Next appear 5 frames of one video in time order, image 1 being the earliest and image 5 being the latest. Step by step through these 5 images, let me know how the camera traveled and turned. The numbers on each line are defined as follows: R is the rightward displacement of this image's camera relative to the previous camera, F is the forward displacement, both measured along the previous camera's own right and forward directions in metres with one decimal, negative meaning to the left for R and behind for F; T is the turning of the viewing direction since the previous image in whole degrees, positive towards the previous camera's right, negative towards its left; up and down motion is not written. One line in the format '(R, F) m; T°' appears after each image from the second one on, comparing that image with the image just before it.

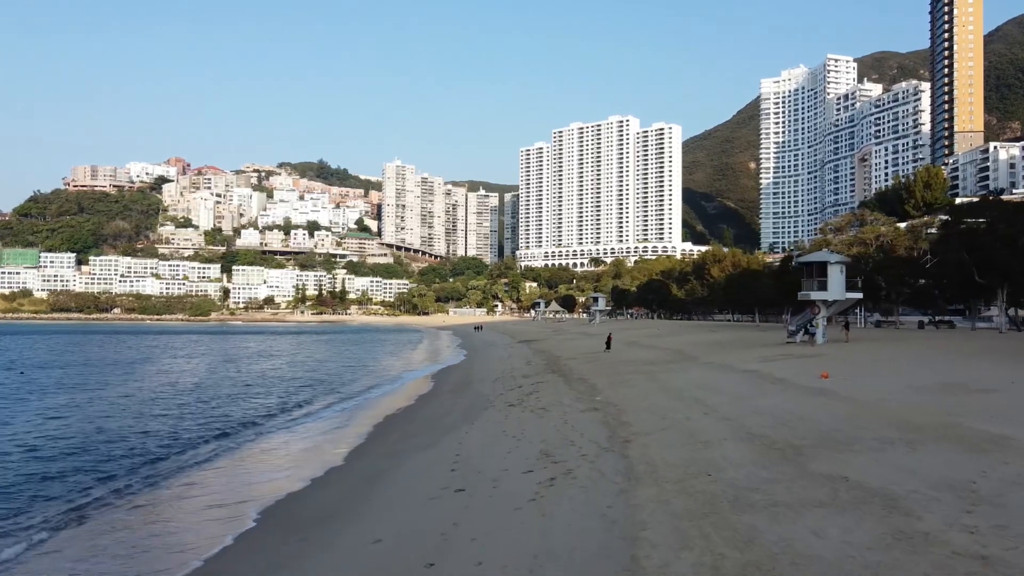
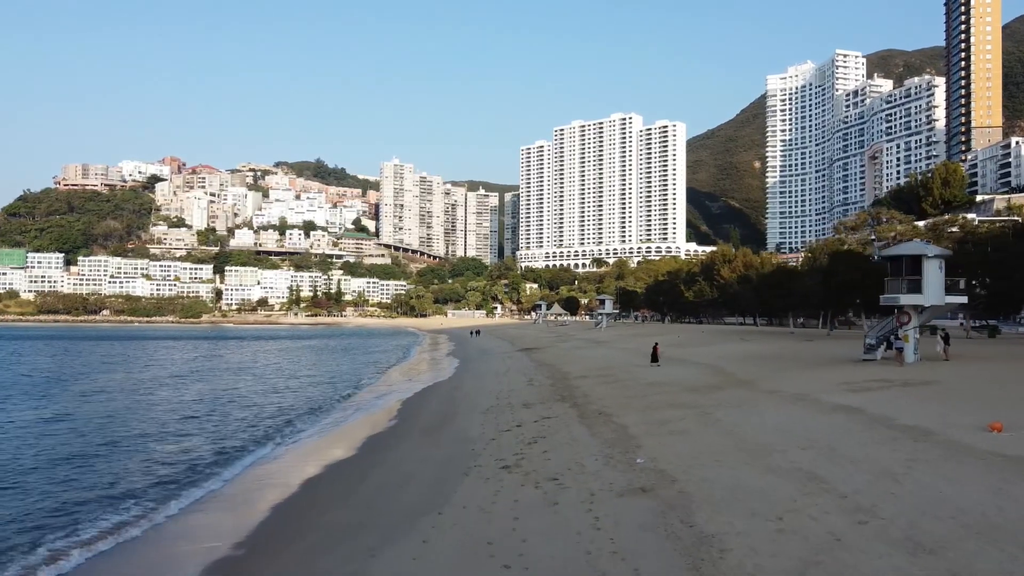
(+0.1, +5.6) m; 0°
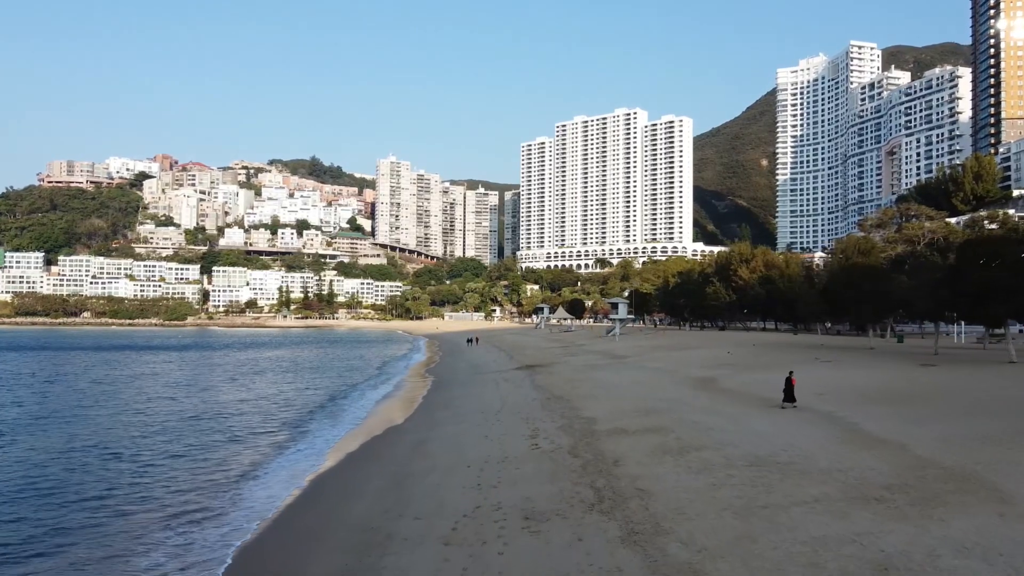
(+0.1, +8.8) m; 0°
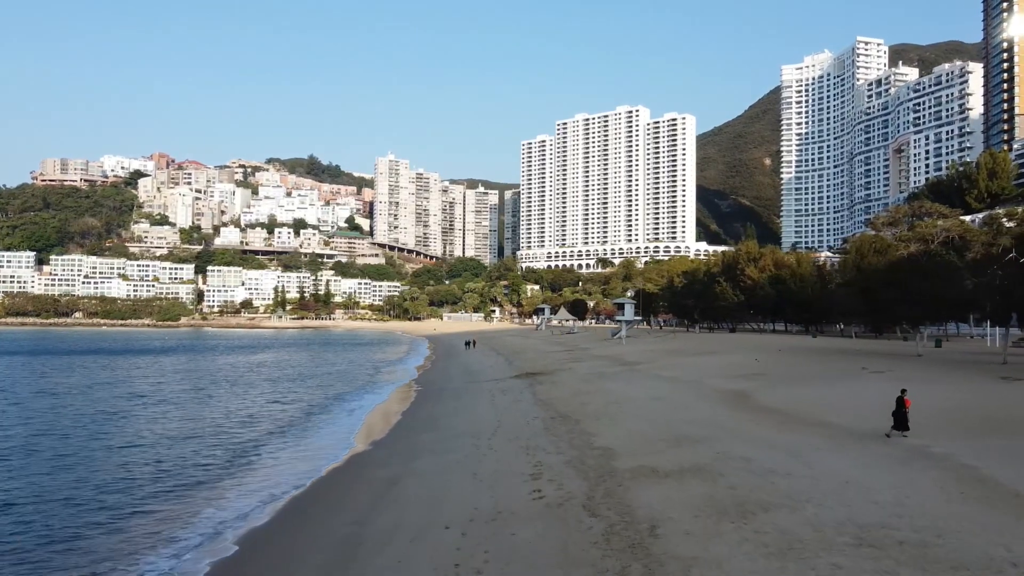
(+0.1, +3.6) m; 0°
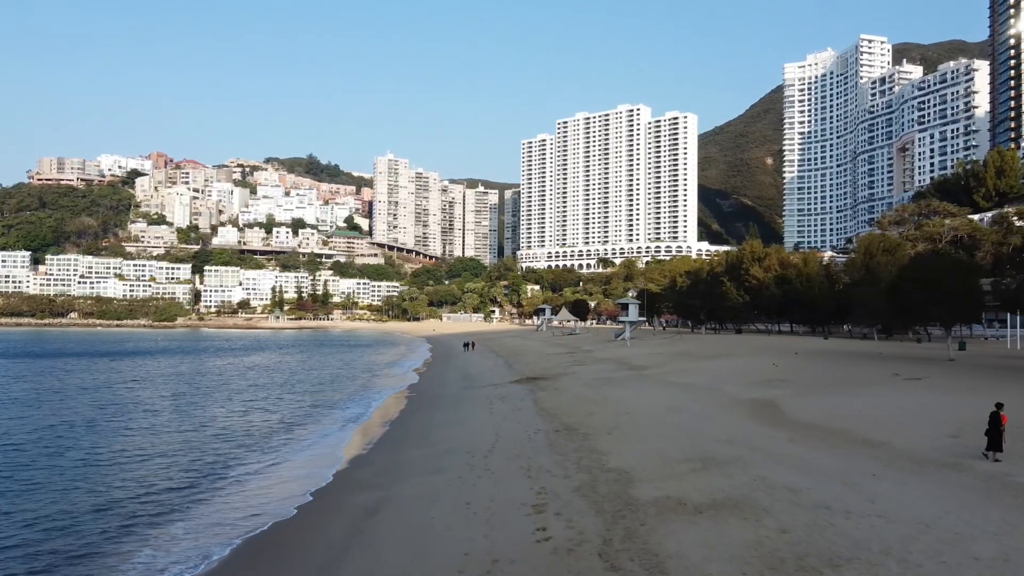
(0.0, +1.9) m; 0°
